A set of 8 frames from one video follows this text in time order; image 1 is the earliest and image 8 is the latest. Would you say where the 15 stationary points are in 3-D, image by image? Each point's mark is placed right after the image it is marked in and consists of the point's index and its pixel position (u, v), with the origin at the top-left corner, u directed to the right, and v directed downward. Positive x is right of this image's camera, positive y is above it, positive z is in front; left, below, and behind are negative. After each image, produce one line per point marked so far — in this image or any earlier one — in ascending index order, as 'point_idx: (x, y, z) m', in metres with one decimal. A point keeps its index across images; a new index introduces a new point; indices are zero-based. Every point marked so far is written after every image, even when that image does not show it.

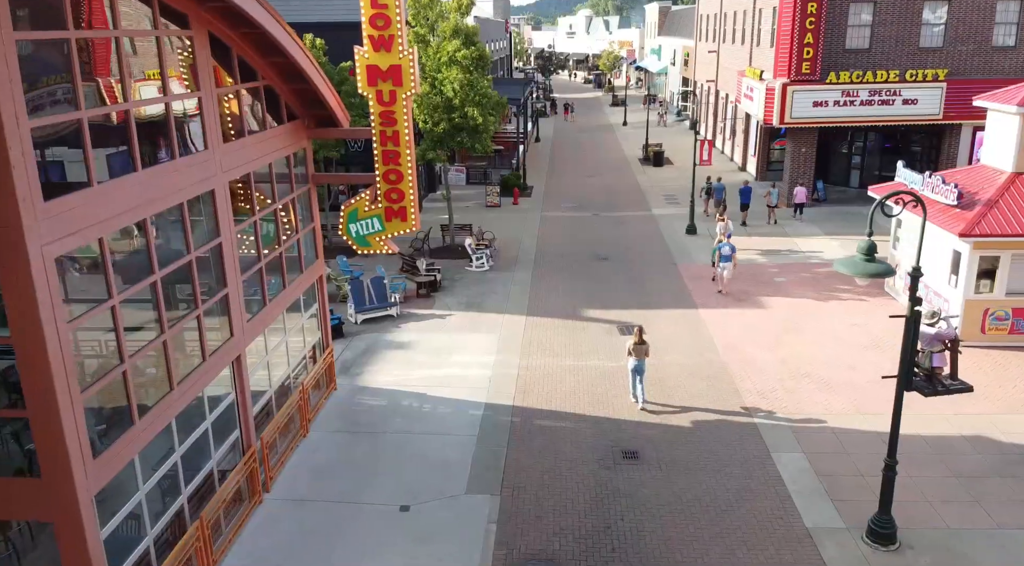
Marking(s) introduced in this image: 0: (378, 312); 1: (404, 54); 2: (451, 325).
0: (-3.2, -0.7, +19.8) m
1: (-1.9, +4.0, +14.5) m
2: (-1.4, -1.0, +19.4) m
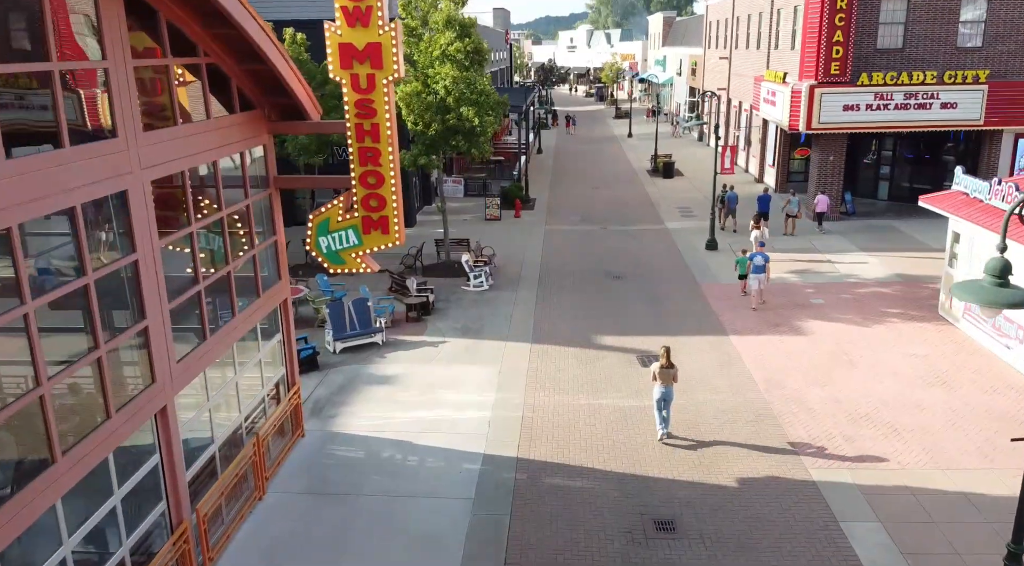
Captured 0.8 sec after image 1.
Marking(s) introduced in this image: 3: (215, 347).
0: (-3.2, -1.2, +17.2) m
1: (-1.8, +3.7, +11.9) m
2: (-1.4, -1.5, +16.8) m
3: (-3.9, -0.8, +10.7) m
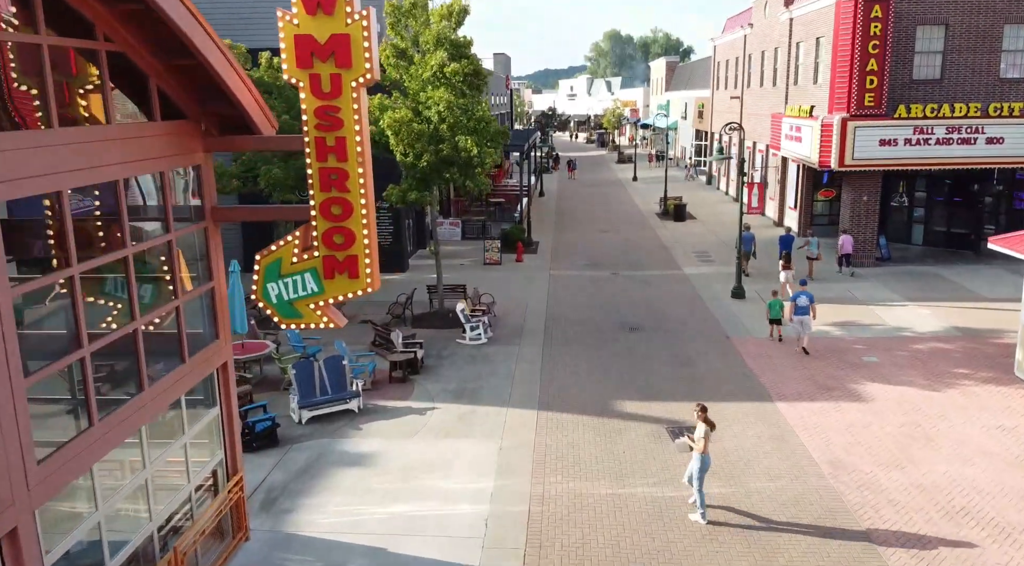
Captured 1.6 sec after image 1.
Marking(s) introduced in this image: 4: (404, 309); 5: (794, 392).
0: (-3.1, -2.1, +14.3) m
1: (-1.8, +3.0, +9.3) m
2: (-1.3, -2.4, +13.9) m
3: (-3.8, -1.4, +7.8) m
4: (-2.5, -0.5, +19.4) m
5: (+5.3, -2.0, +15.4) m
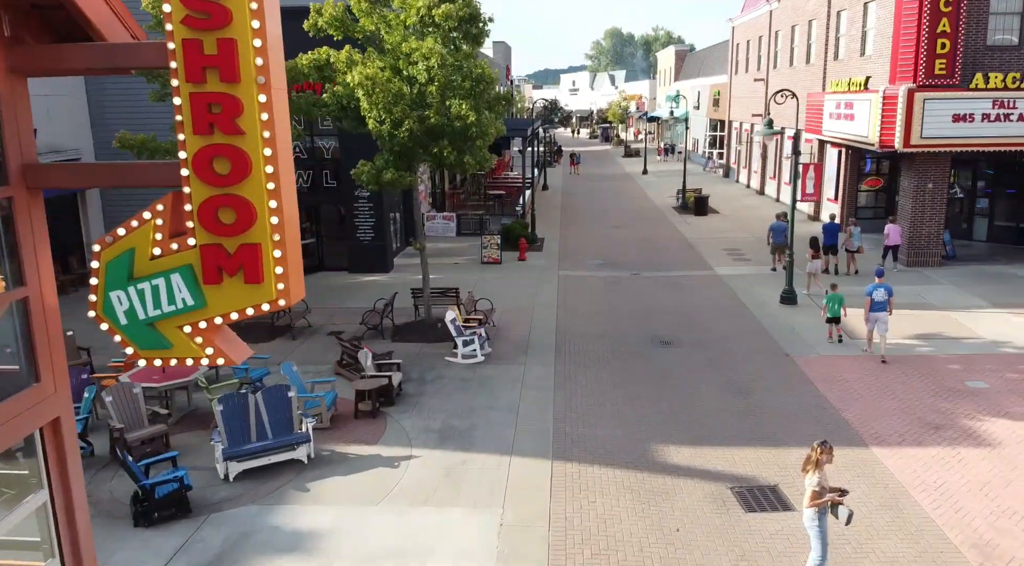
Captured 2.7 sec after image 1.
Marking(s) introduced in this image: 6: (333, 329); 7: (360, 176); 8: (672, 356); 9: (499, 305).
0: (-3.0, -2.2, +10.5) m
1: (-1.7, +2.9, +5.5) m
2: (-1.3, -2.5, +10.0) m
3: (-3.7, -1.5, +4.0) m
4: (-2.5, -0.6, +15.6) m
5: (+5.3, -2.1, +11.6) m
6: (-3.6, -0.9, +16.4) m
7: (-2.6, +1.8, +14.2) m
8: (+2.9, -1.3, +14.7) m
9: (-0.3, -0.5, +18.1) m
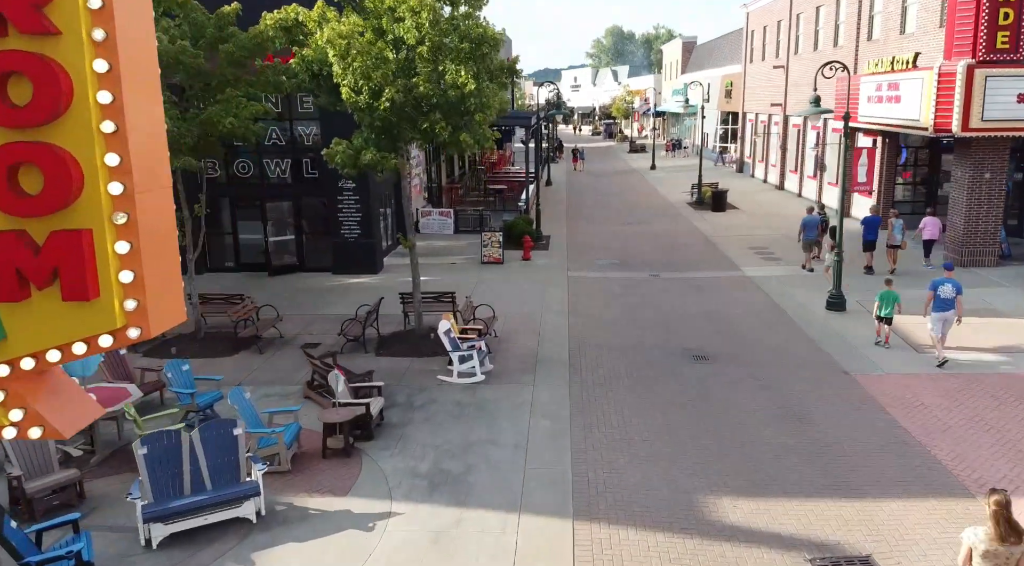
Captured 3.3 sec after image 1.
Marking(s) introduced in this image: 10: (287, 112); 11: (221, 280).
0: (-3.0, -2.2, +8.1) m
1: (-1.6, +2.9, +3.1) m
2: (-1.2, -2.5, +7.6) m
3: (-3.6, -1.5, +1.6) m
4: (-2.4, -0.7, +13.2) m
5: (+5.4, -2.2, +9.2) m
6: (-3.5, -1.0, +14.0) m
7: (-2.5, +1.8, +11.8) m
8: (+2.9, -1.4, +12.3) m
9: (-0.2, -0.5, +15.6) m
10: (-5.1, +3.9, +18.7) m
11: (-6.7, +0.1, +18.9) m
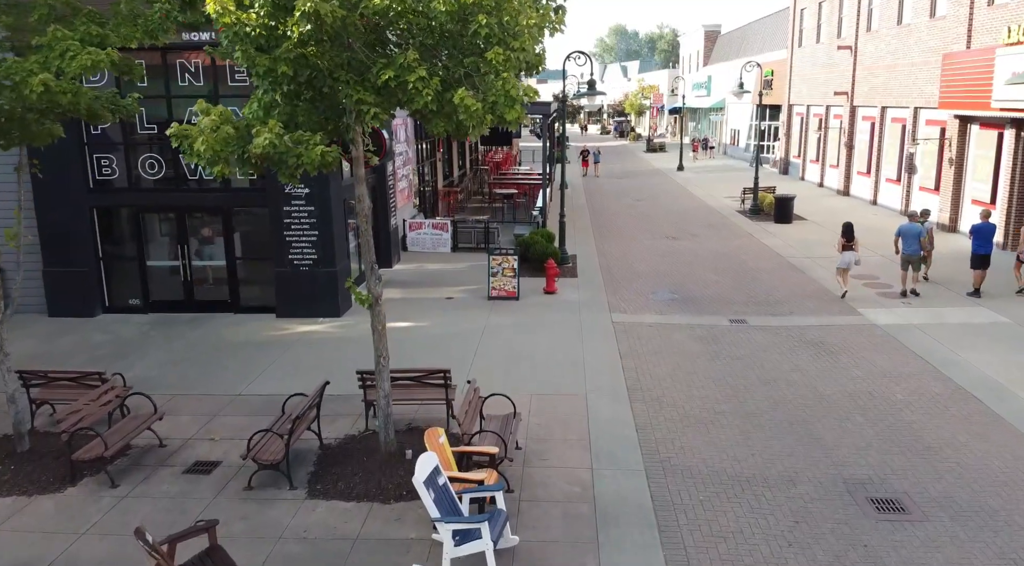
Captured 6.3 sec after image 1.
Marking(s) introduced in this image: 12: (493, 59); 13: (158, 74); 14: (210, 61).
0: (-2.6, -3.0, +2.4) m
1: (-1.3, +2.1, -2.6) m
2: (-0.9, -3.3, +1.9) m
3: (-3.3, -2.3, -4.1) m
4: (-2.0, -1.4, +7.5) m
5: (+5.8, -2.9, +3.5) m
6: (-3.1, -1.7, +8.3) m
7: (-2.2, +1.0, +6.1) m
8: (+3.3, -2.2, +6.6) m
9: (+0.1, -1.3, +9.9) m
10: (-4.7, +3.1, +13.1) m
11: (-6.3, -0.7, +13.2) m
12: (-0.1, +1.8, +6.6) m
13: (-5.6, +3.3, +13.0) m
14: (-4.7, +3.4, +12.8) m
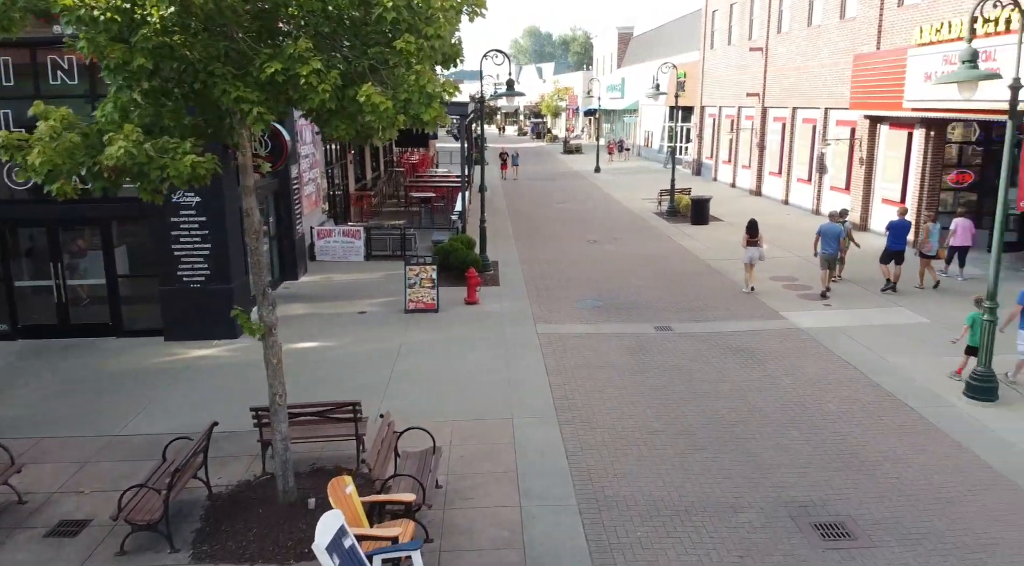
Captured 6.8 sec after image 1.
0: (-2.7, -3.2, +1.3) m
1: (-1.0, +1.9, -3.5) m
2: (-0.9, -3.5, +1.0) m
3: (-2.8, -2.5, -5.2) m
4: (-2.7, -1.7, +6.5) m
5: (+5.5, -3.0, +3.2) m
6: (-3.8, -2.0, +7.1) m
7: (-2.8, +0.8, +5.0) m
8: (+2.7, -2.3, +6.1) m
9: (-0.8, -1.5, +9.1) m
10: (-6.0, +2.8, +11.7) m
11: (-7.5, -1.1, +11.7) m
12: (-0.8, +1.6, +5.7) m
13: (-6.8, +2.9, +11.6) m
14: (-6.0, +3.1, +11.5) m
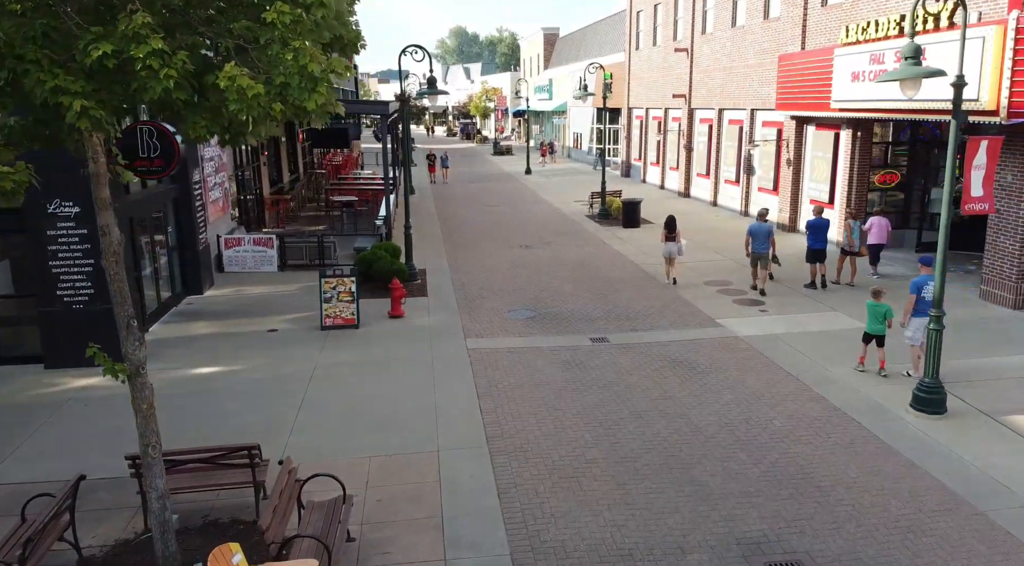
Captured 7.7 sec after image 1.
0: (-2.8, -3.4, +0.2) m
1: (-0.8, +1.8, -4.4) m
2: (-1.0, -3.6, +0.1) m
3: (-2.3, -2.7, -6.3) m
4: (-3.2, -1.9, +5.4) m
5: (+5.2, -3.0, +2.8) m
6: (-4.4, -2.2, +5.9) m
7: (-3.2, +0.6, +3.9) m
8: (+2.2, -2.4, +5.5) m
9: (-1.5, -1.7, +8.2) m
10: (-7.0, +2.5, +10.4) m
11: (-8.5, -1.4, +10.2) m
12: (-1.3, +1.4, +4.8) m
13: (-7.9, +2.6, +10.1) m
14: (-7.0, +2.8, +10.1) m
